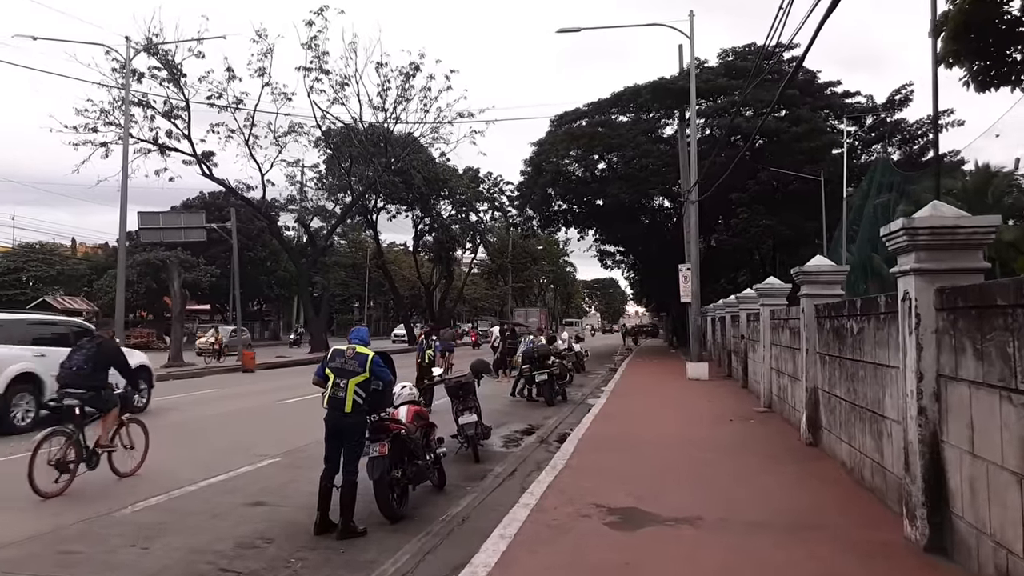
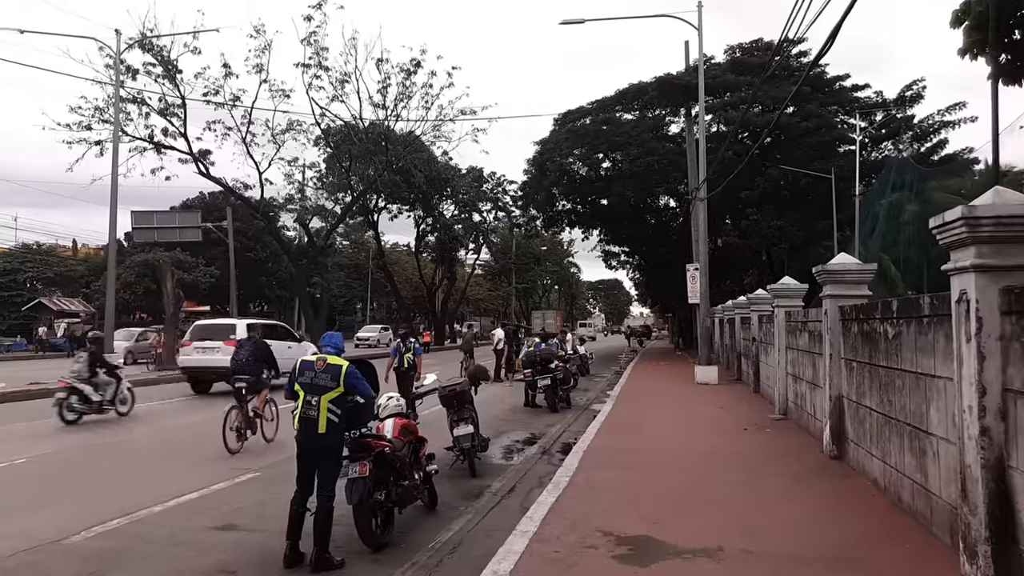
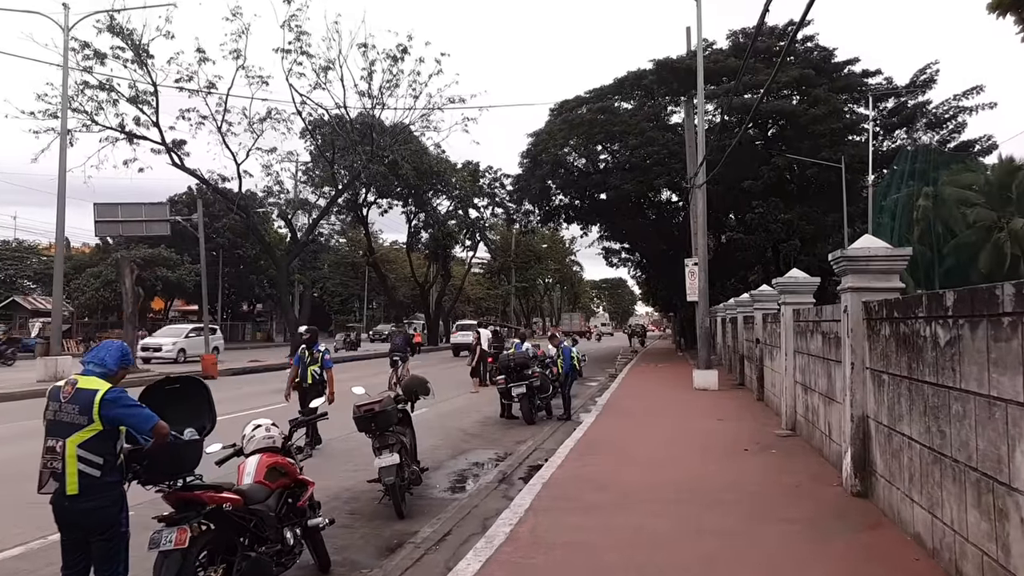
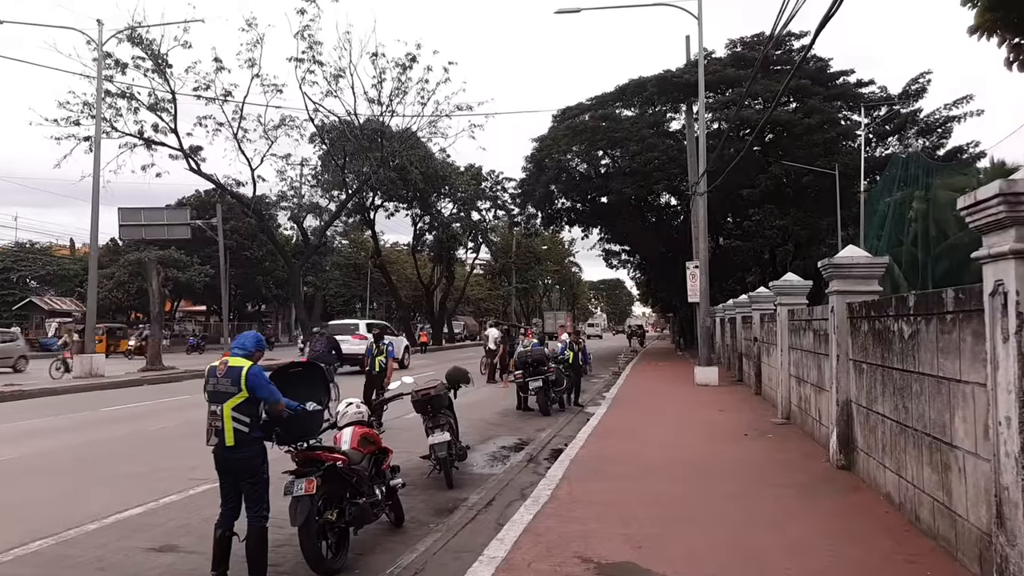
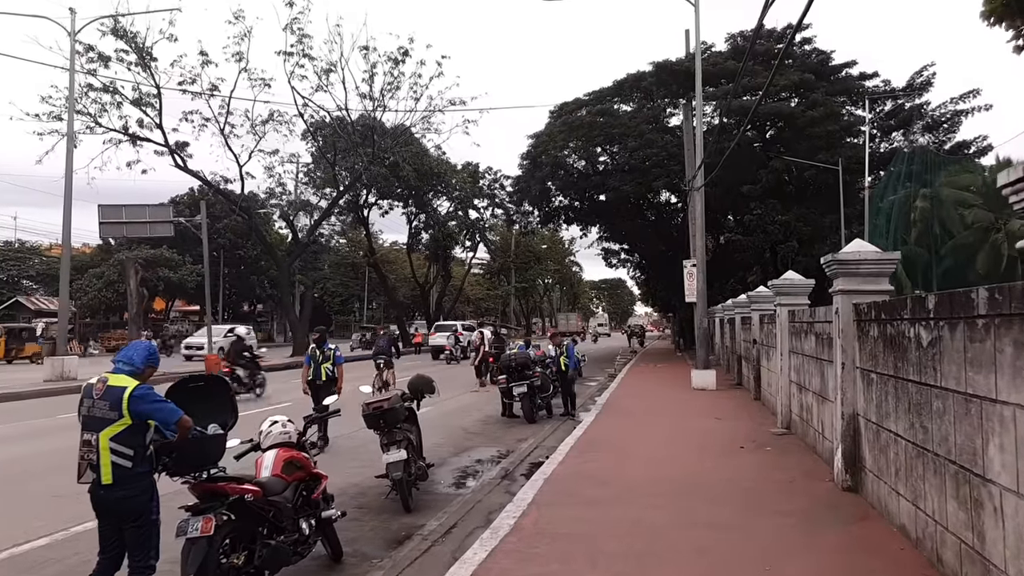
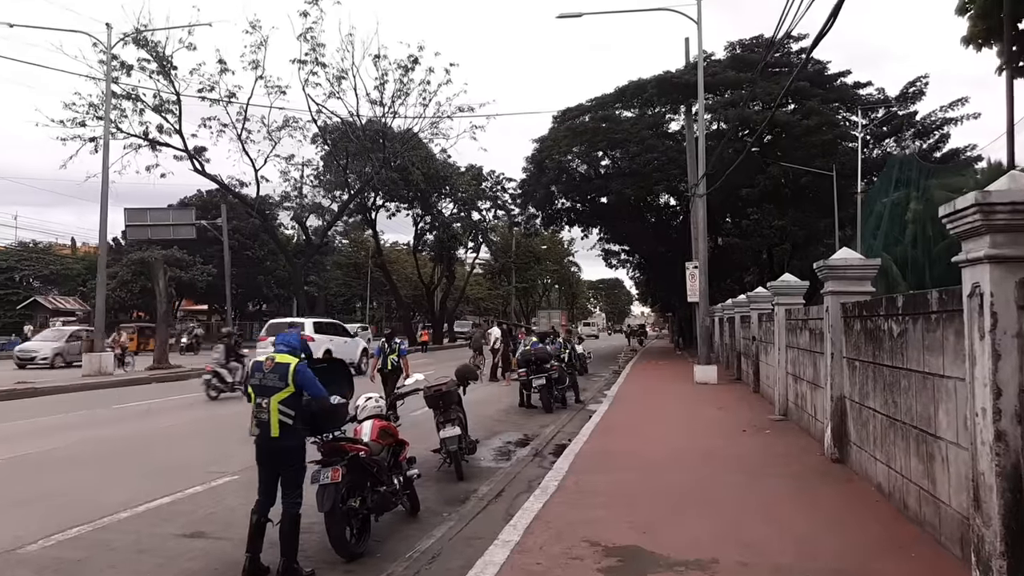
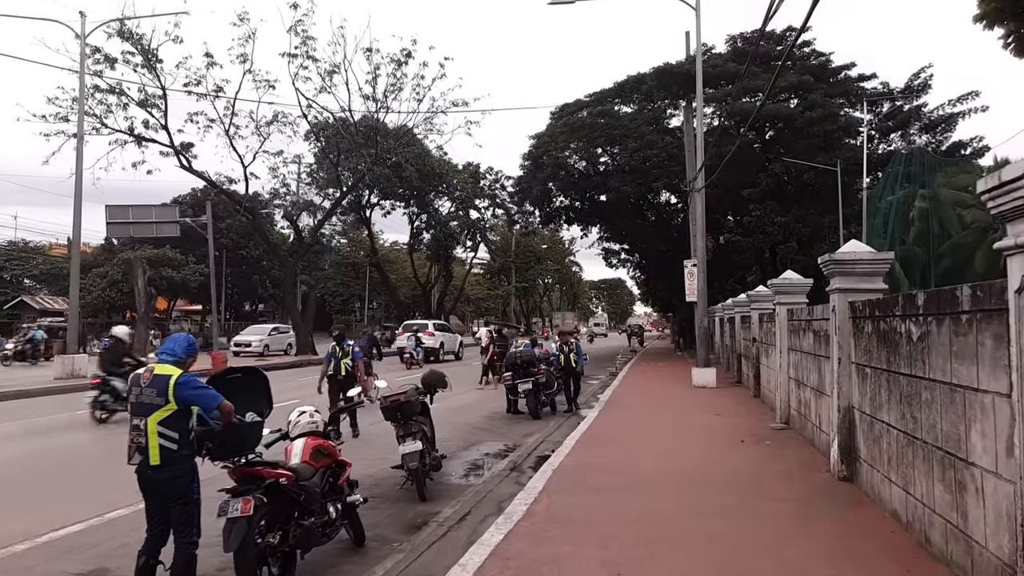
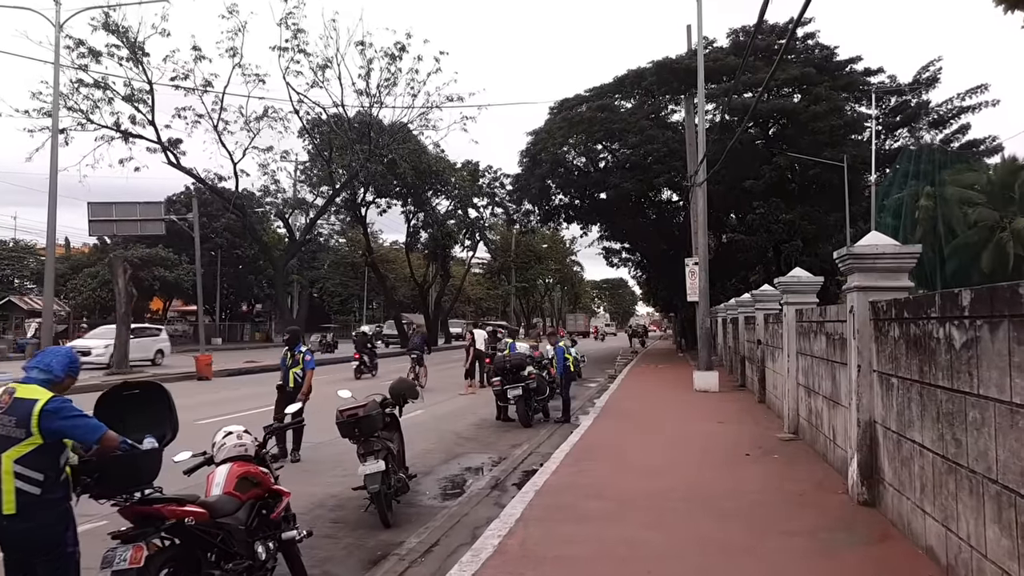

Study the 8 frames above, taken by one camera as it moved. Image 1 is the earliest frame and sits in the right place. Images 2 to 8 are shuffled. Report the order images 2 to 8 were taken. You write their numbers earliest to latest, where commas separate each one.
2, 6, 4, 7, 5, 3, 8
